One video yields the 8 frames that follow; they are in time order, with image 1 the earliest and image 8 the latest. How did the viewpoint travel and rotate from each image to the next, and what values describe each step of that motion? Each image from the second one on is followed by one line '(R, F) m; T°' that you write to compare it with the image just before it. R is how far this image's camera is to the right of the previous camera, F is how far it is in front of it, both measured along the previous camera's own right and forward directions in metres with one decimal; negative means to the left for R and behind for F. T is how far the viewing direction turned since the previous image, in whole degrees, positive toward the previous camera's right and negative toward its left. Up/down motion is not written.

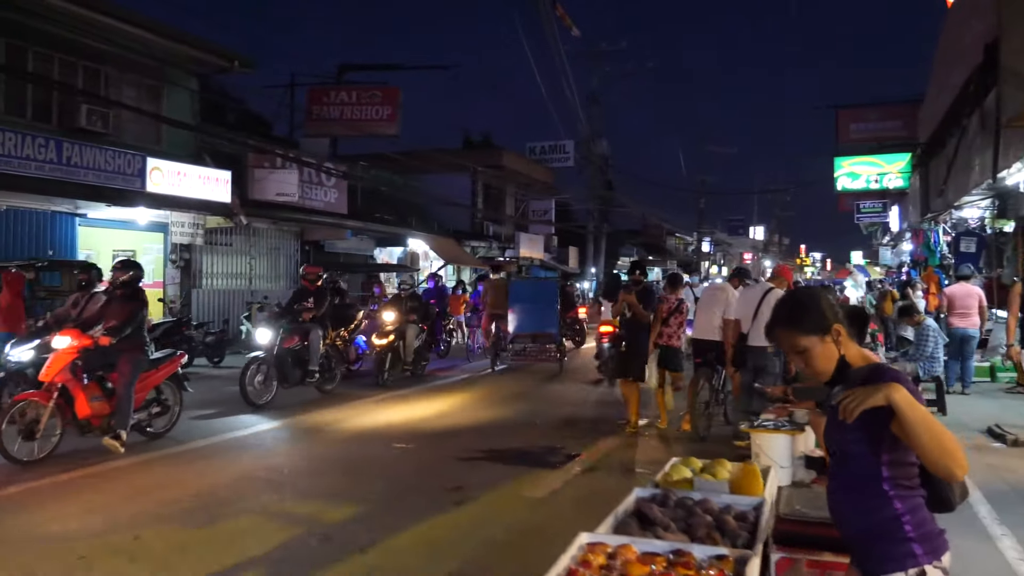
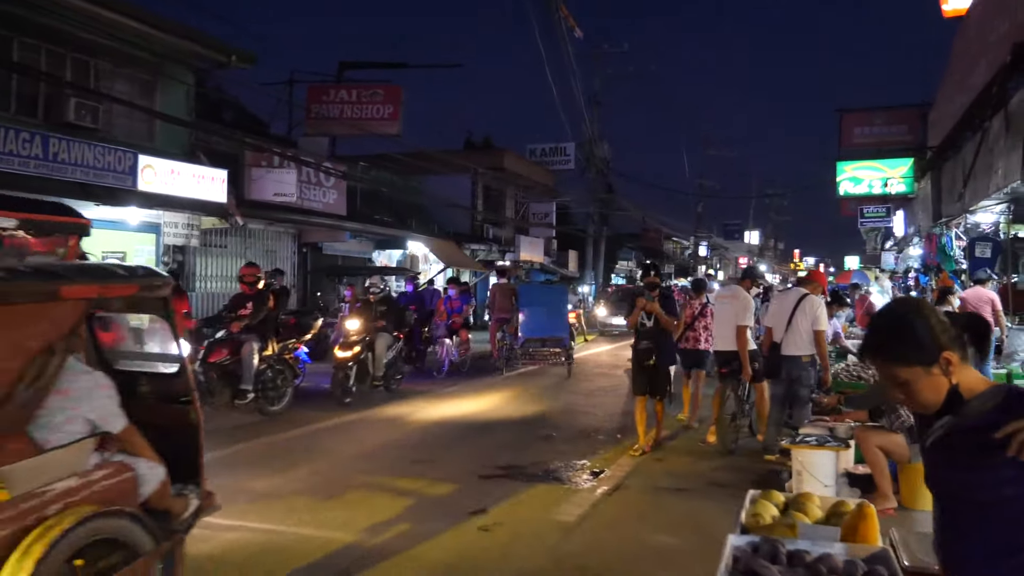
(-0.3, +0.4) m; +1°
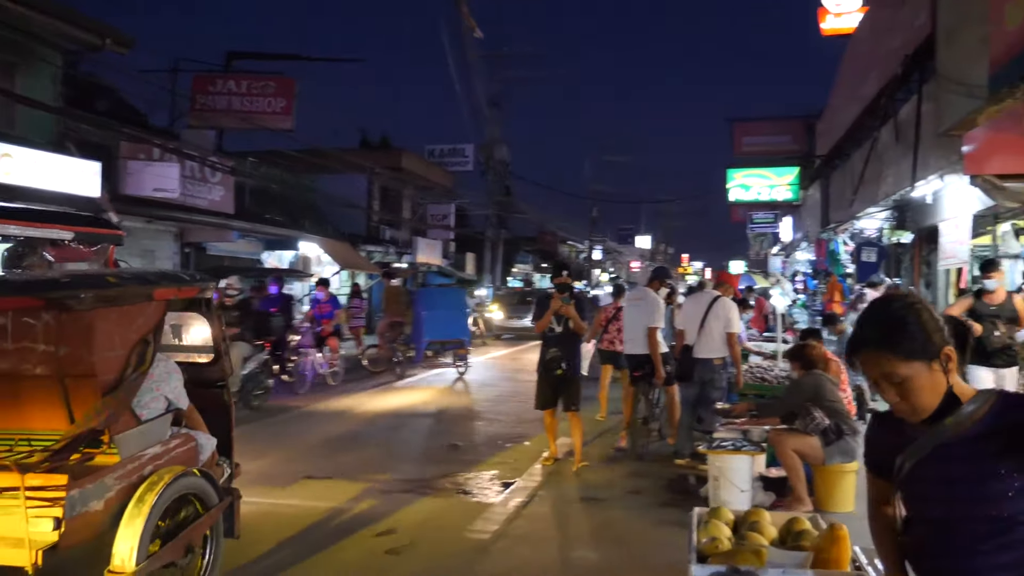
(-0.1, +0.4) m; +7°
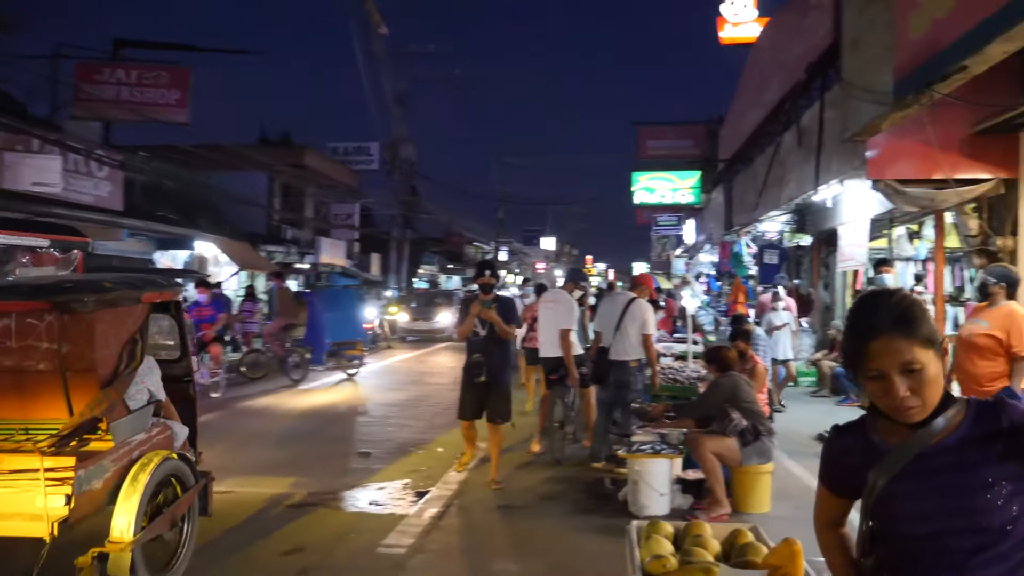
(-0.1, +0.2) m; +7°
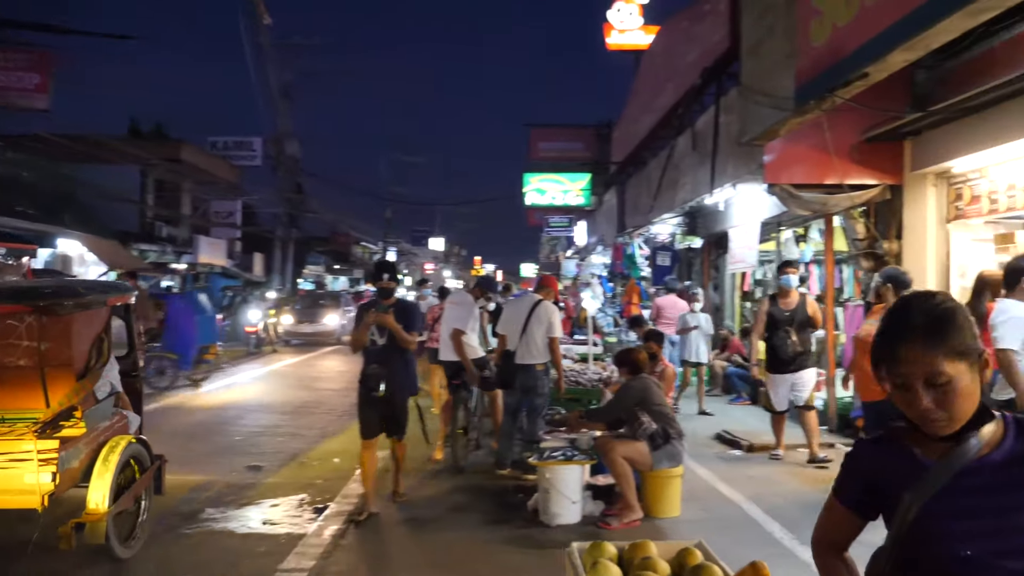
(-0.1, +0.3) m; +8°
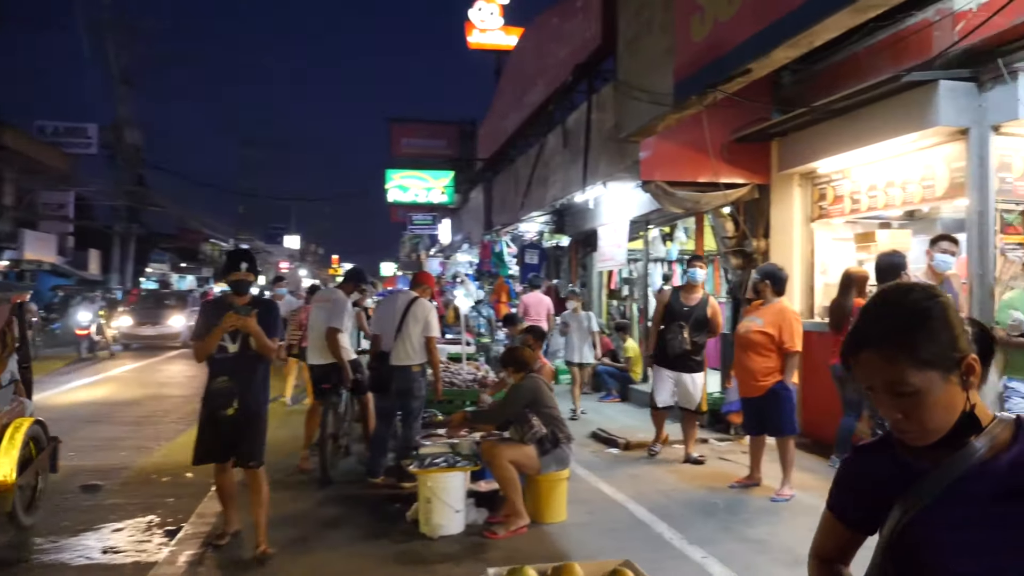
(-0.1, +0.4) m; +10°
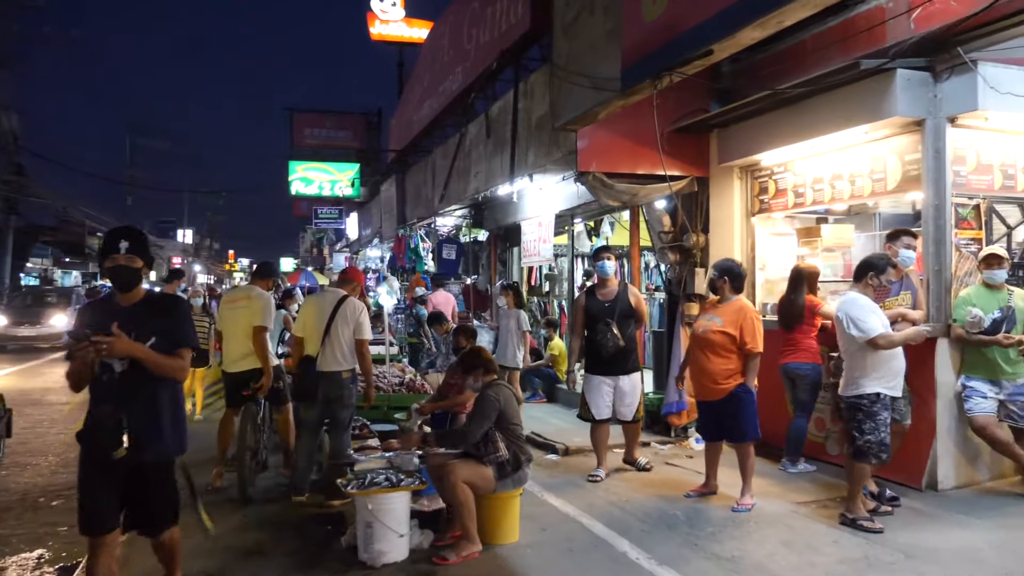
(-0.3, +0.5) m; +7°
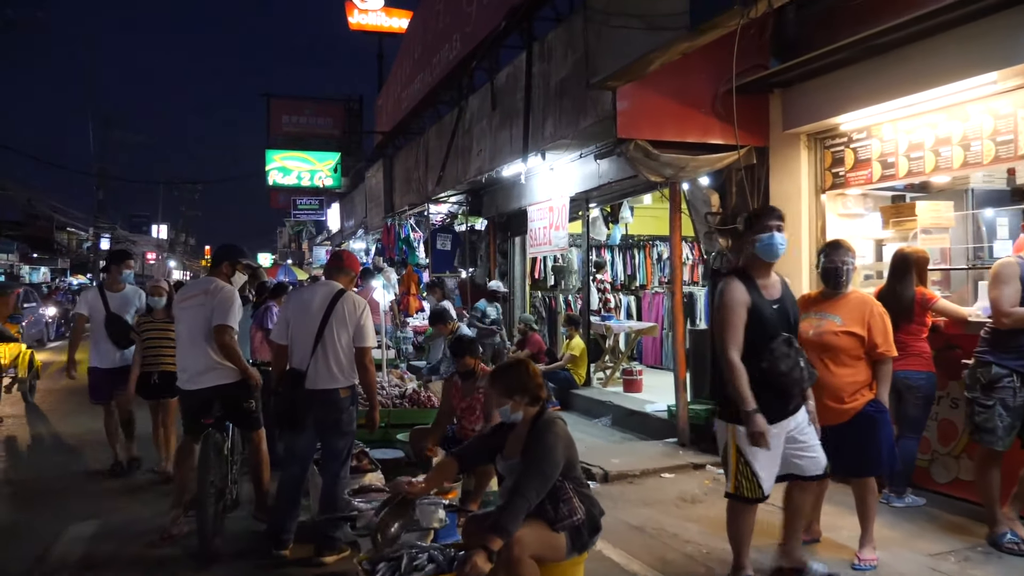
(-0.4, +1.3) m; +1°
